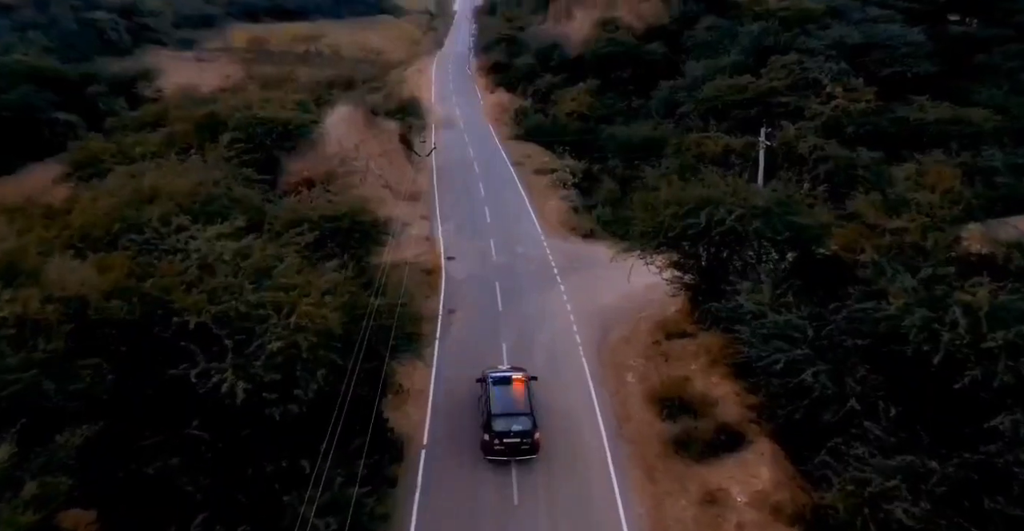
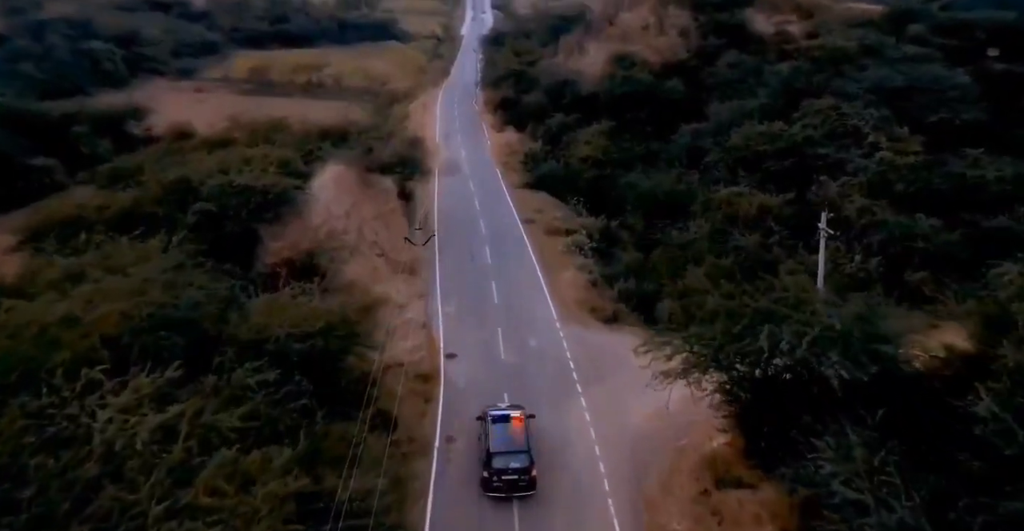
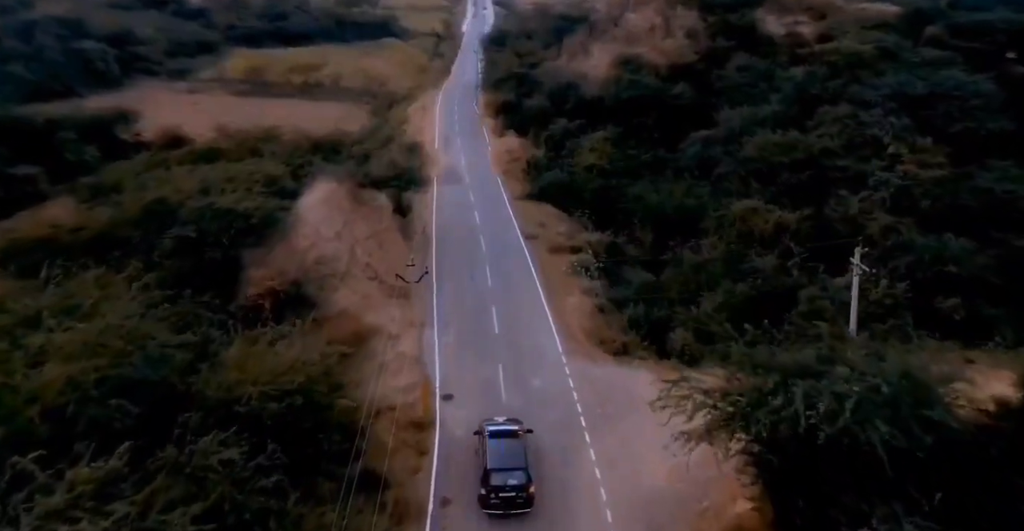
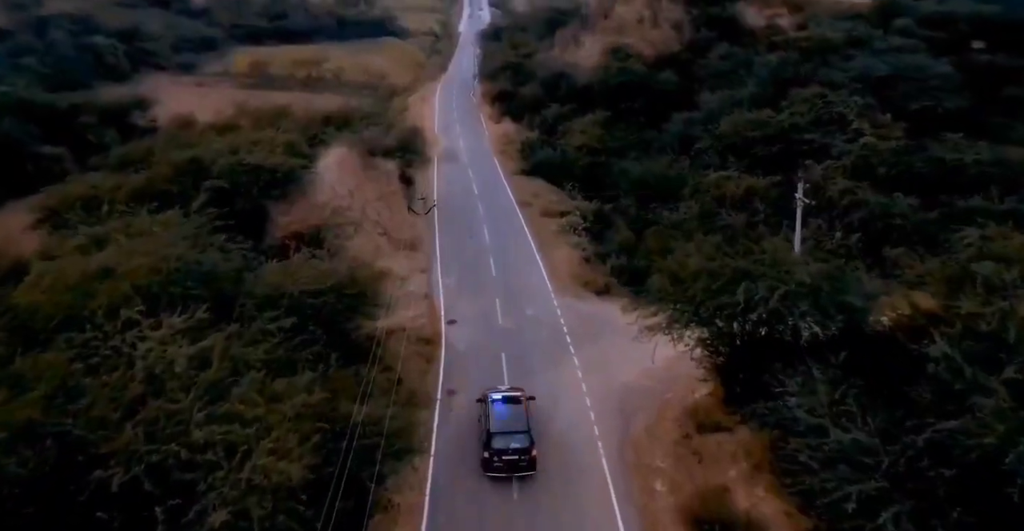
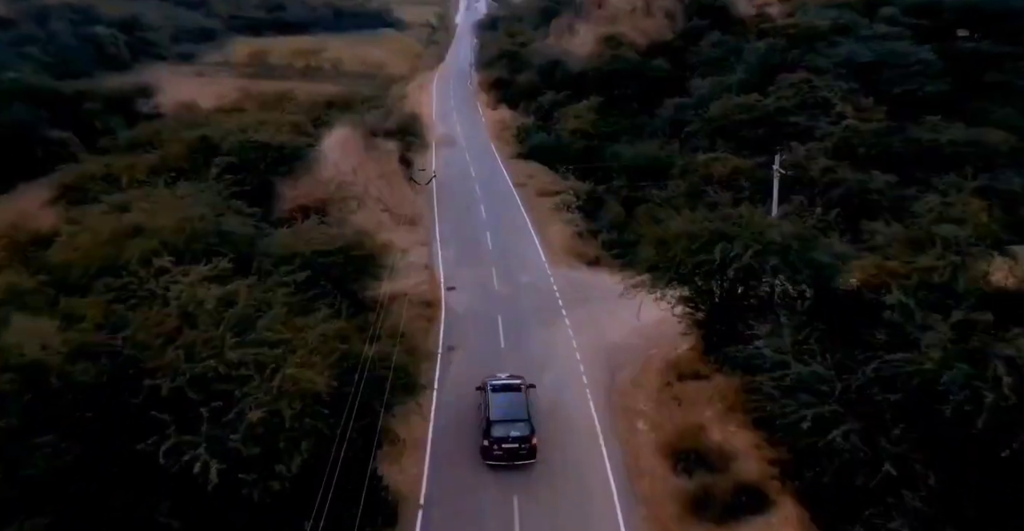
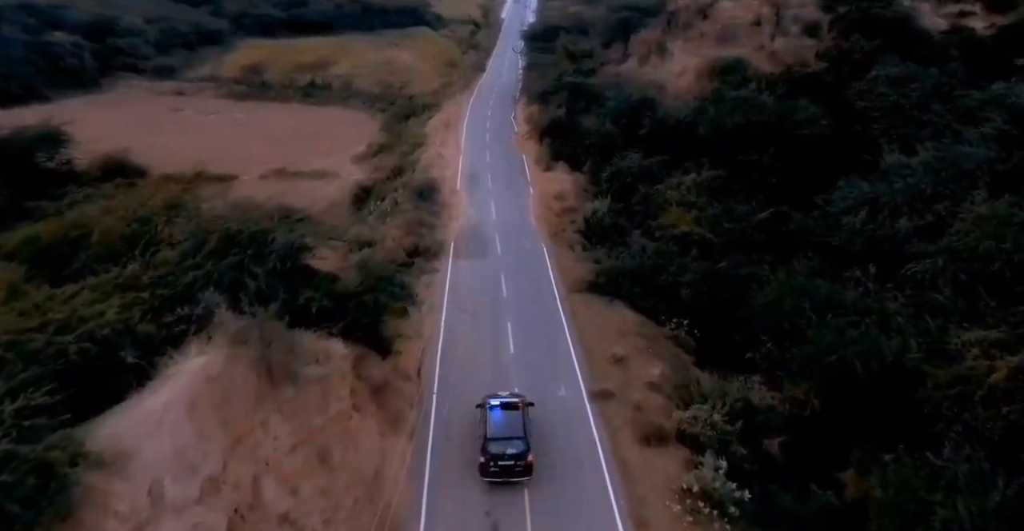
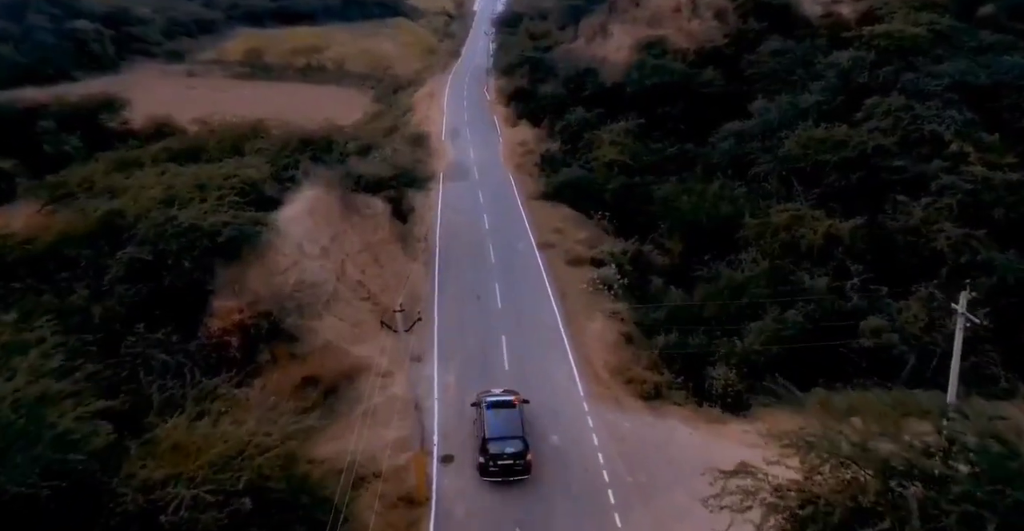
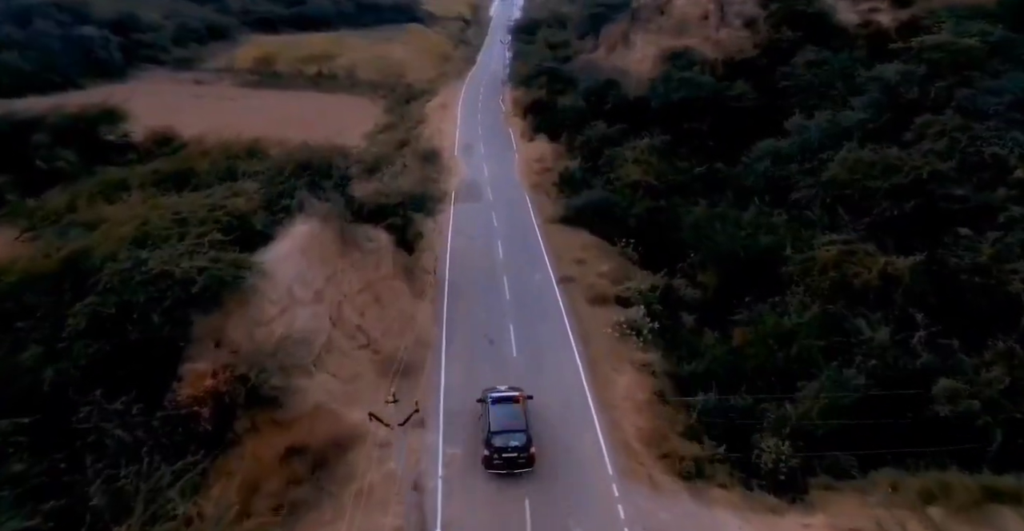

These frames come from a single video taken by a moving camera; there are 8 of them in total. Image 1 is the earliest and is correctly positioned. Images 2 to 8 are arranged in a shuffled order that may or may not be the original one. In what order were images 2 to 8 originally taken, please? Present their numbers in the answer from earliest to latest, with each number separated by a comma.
5, 4, 2, 3, 7, 8, 6
